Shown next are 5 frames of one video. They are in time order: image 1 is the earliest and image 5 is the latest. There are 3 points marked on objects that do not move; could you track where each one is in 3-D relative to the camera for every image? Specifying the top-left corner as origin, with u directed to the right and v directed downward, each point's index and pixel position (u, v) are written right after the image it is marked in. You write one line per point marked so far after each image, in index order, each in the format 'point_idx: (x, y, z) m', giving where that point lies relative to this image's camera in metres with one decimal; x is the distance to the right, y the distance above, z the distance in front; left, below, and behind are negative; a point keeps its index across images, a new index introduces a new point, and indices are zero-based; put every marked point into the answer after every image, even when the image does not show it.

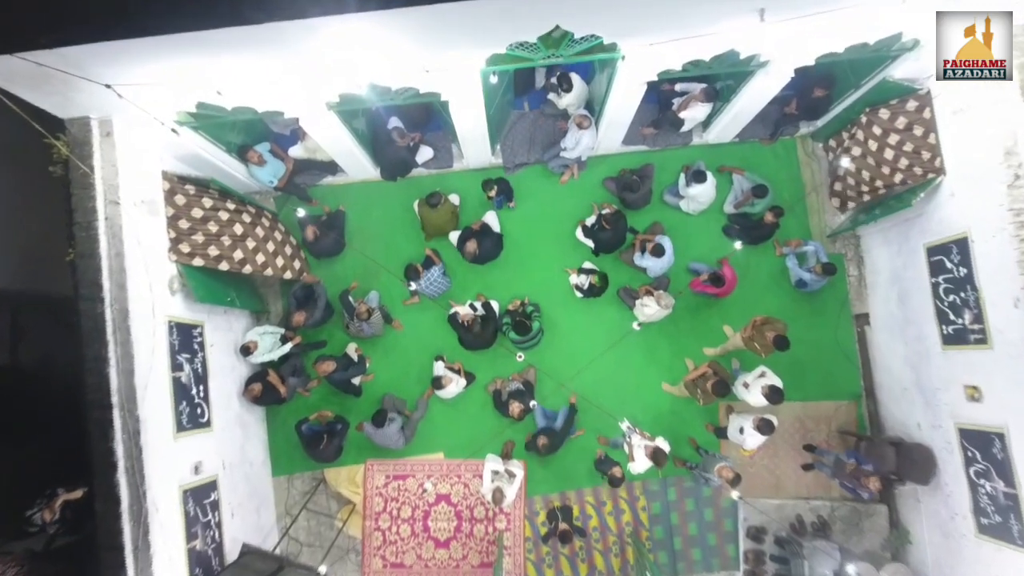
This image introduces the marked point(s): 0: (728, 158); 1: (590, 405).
0: (+2.1, +1.2, +6.1) m
1: (+0.7, -1.1, +6.0) m
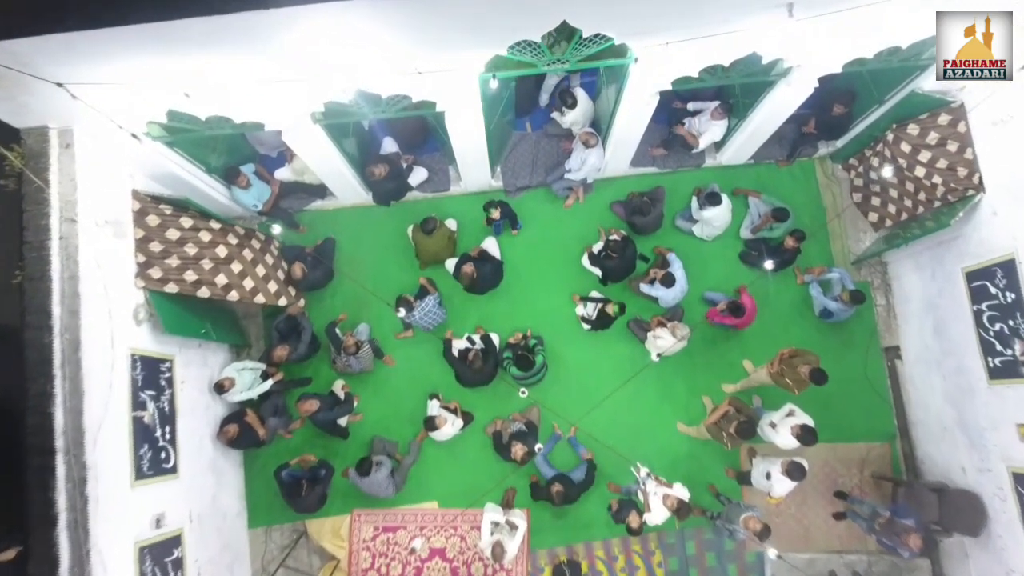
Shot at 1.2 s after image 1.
0: (+2.1, +1.0, +5.7) m
1: (+0.7, -1.4, +5.5) m
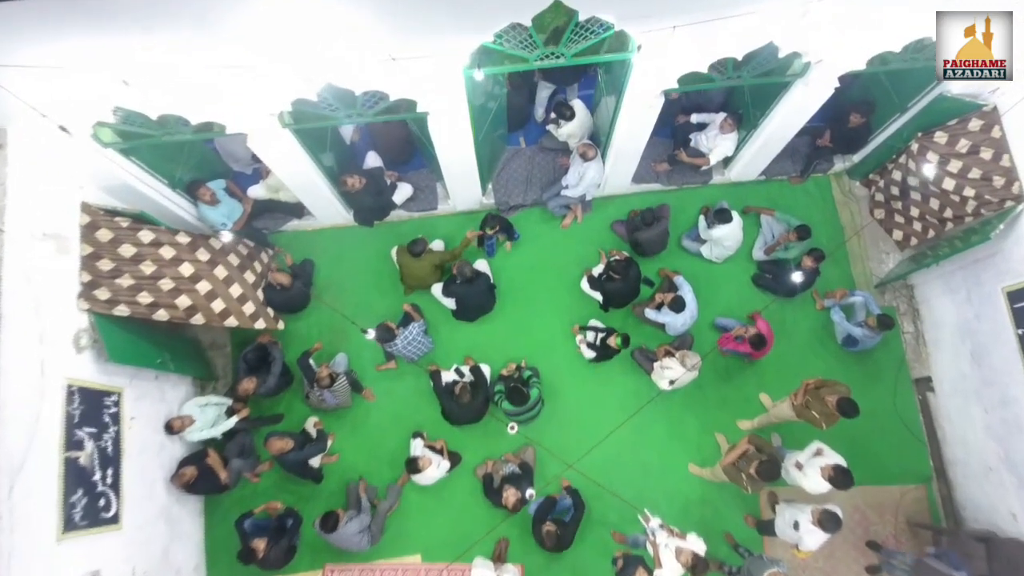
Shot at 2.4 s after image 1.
0: (+2.0, +0.8, +5.3) m
1: (+0.7, -1.6, +4.9) m
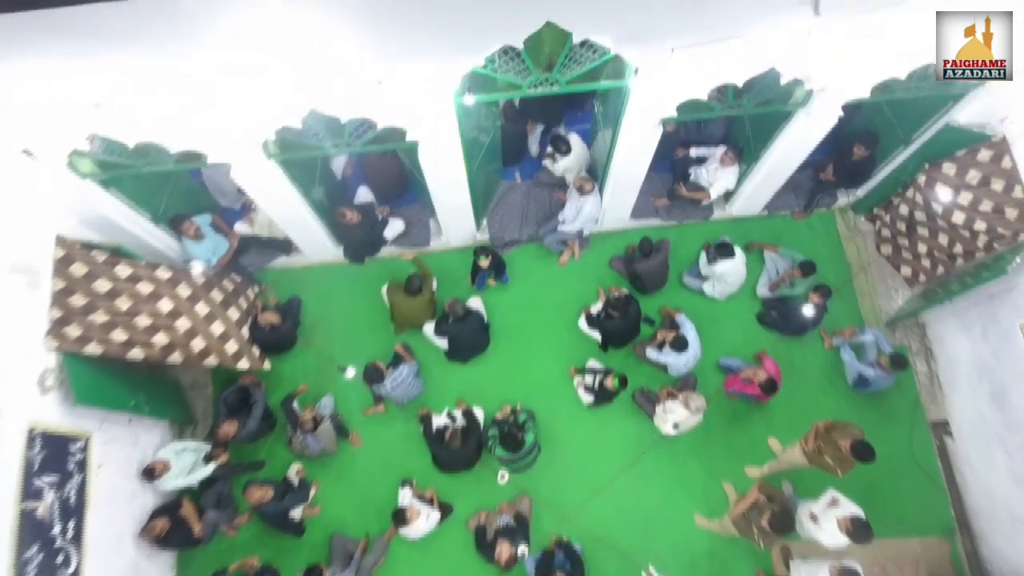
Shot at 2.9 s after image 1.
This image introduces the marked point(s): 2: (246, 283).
0: (+2.0, +0.4, +5.1) m
1: (+0.7, -1.9, +4.6) m
2: (-2.0, 0.0, +4.7) m
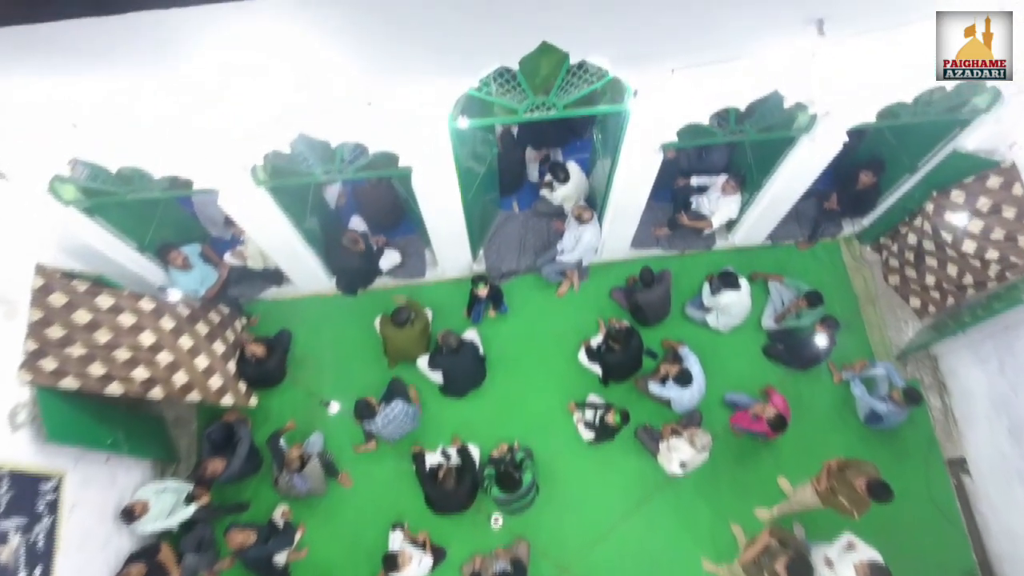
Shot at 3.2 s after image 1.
0: (+2.0, +0.2, +5.0) m
1: (+0.6, -2.1, +4.3) m
2: (-2.0, -0.2, +4.5) m
